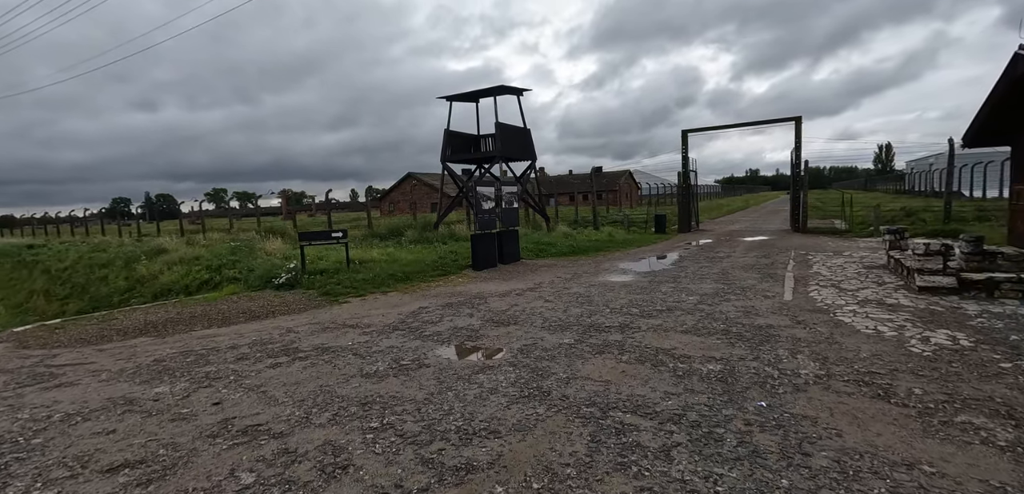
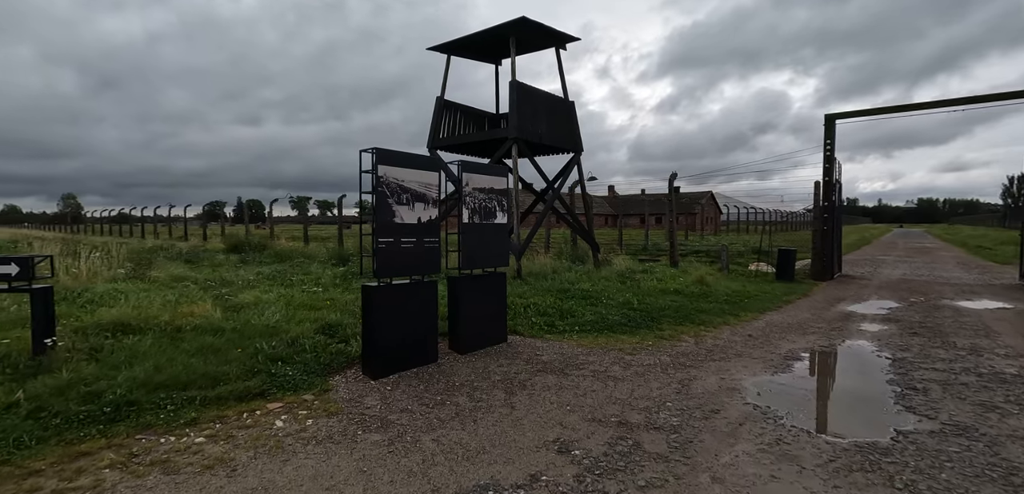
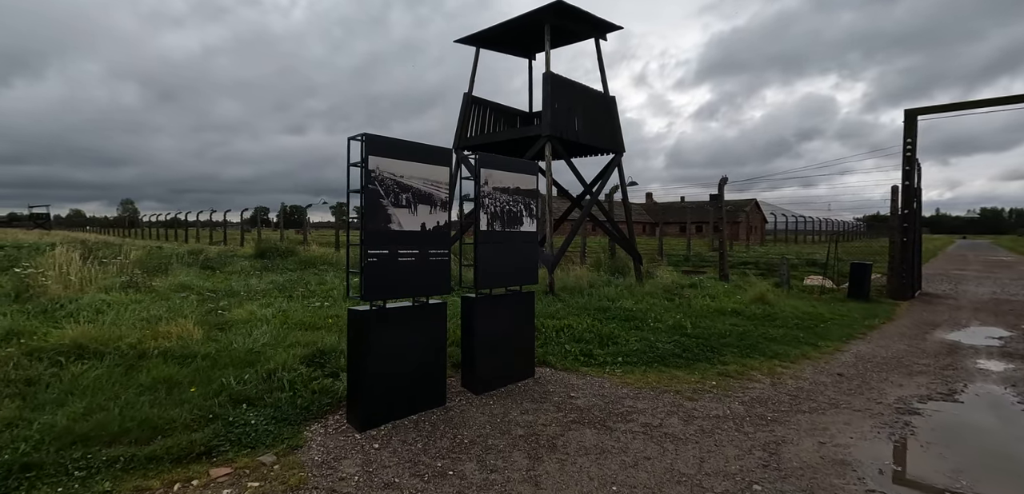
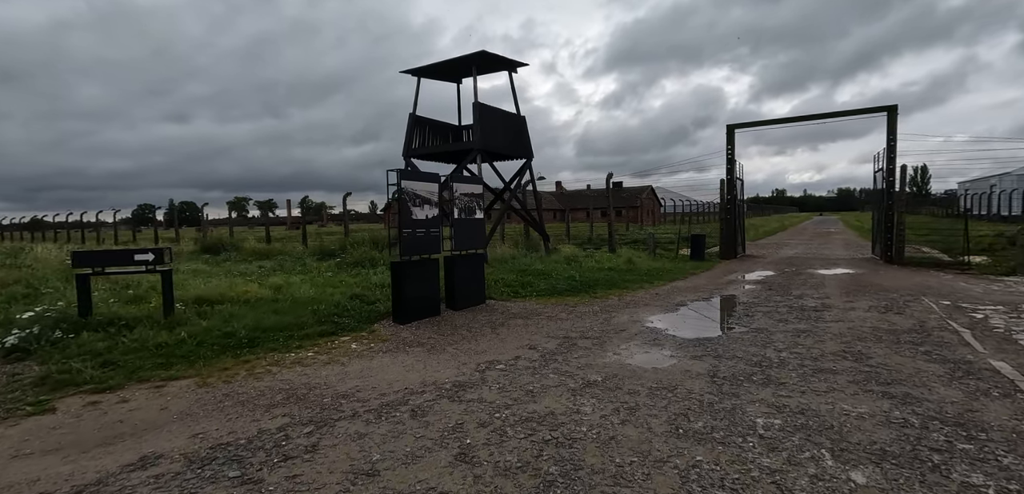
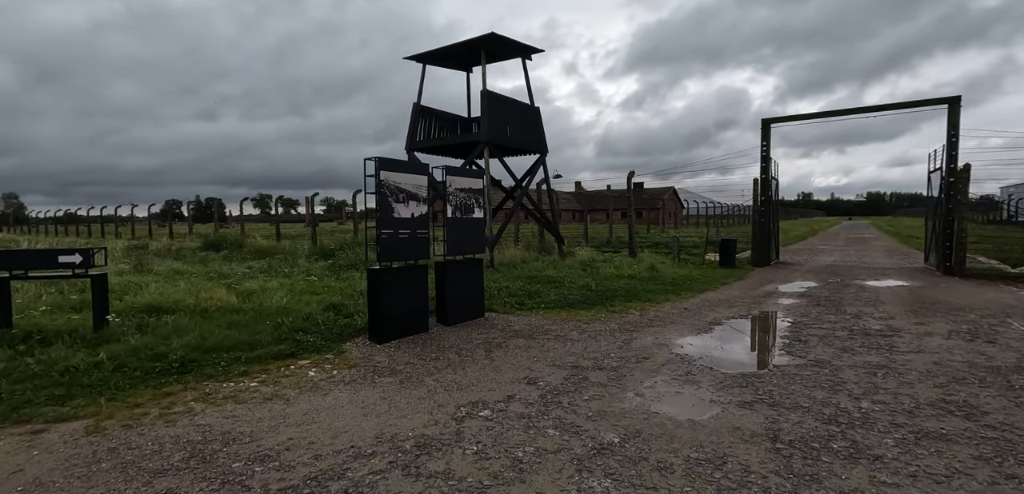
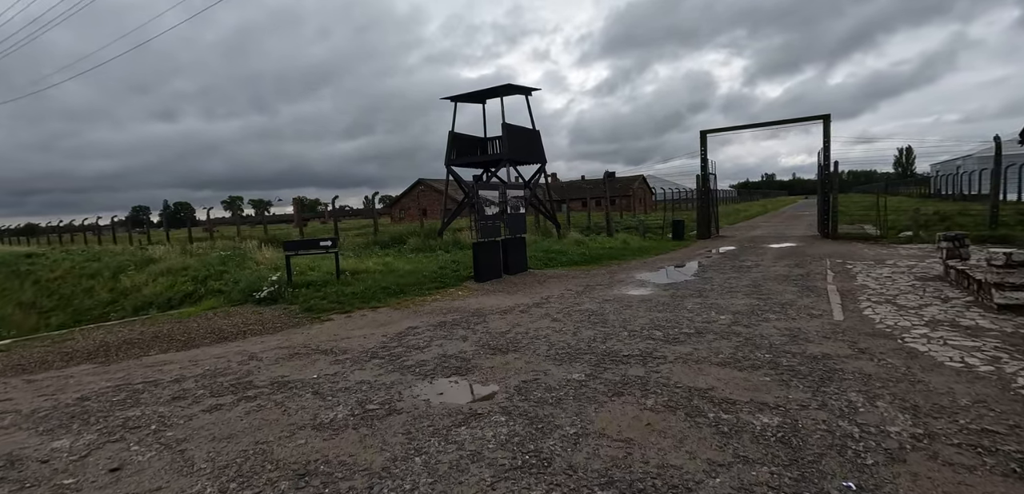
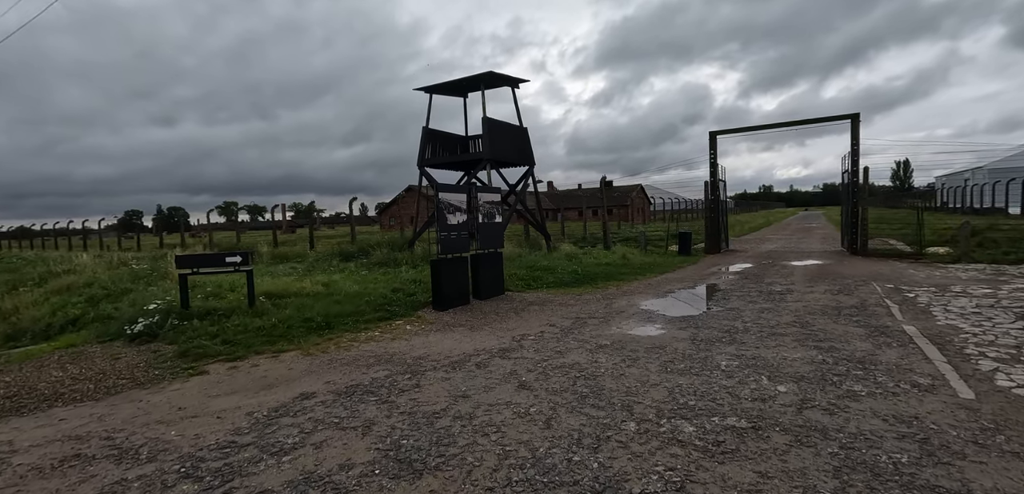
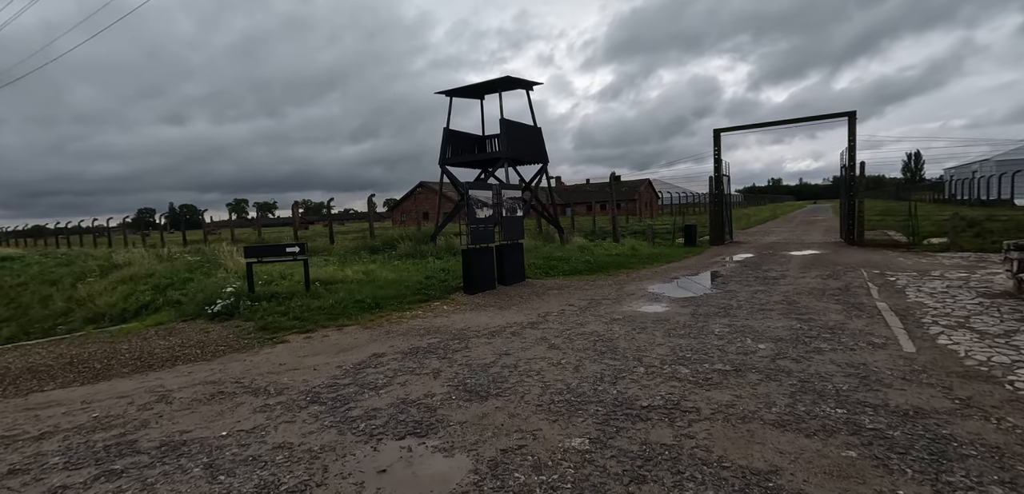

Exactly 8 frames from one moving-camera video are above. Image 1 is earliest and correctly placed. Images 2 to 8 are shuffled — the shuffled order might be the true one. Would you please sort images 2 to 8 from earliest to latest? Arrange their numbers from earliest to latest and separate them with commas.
6, 8, 7, 4, 5, 2, 3
